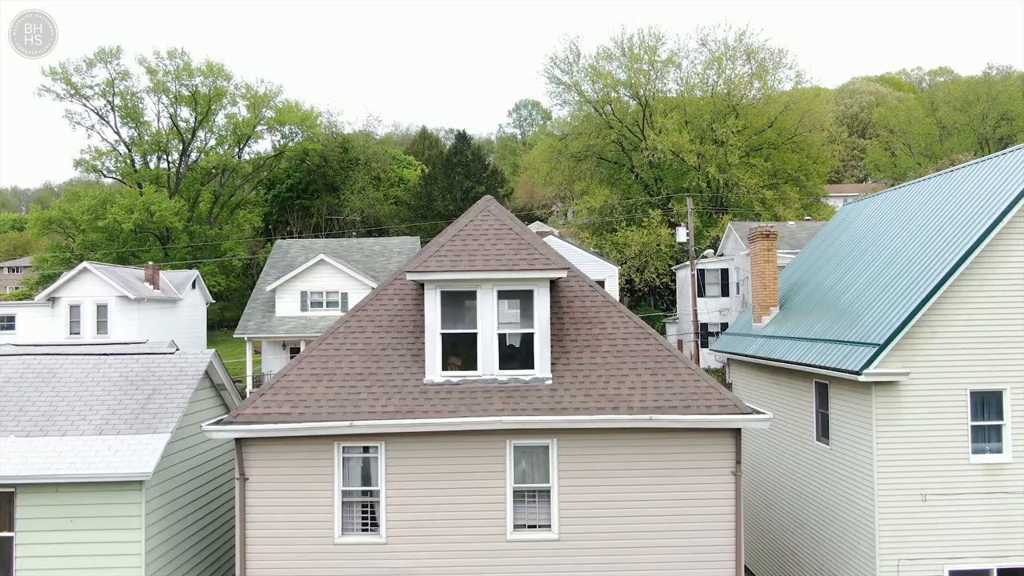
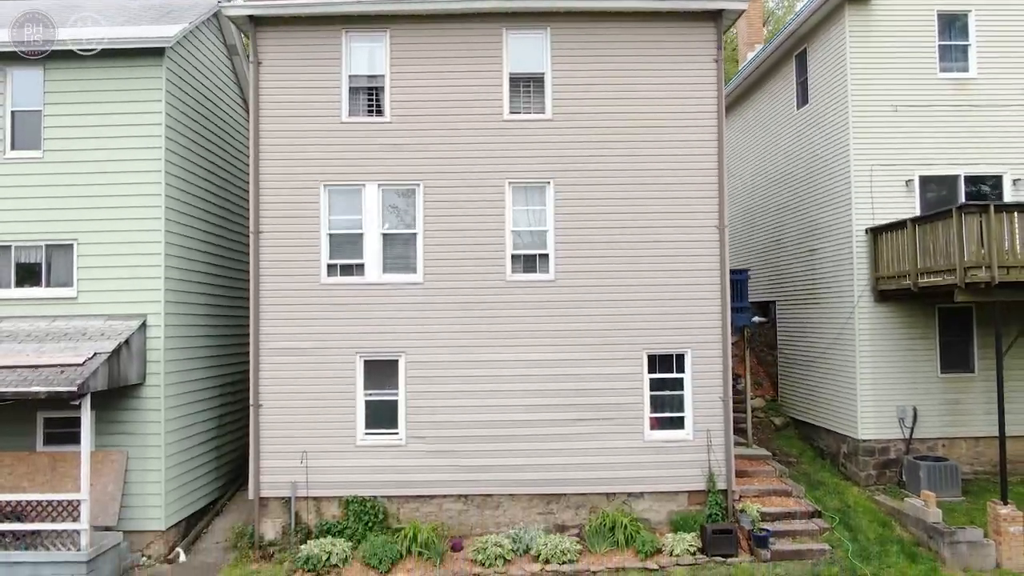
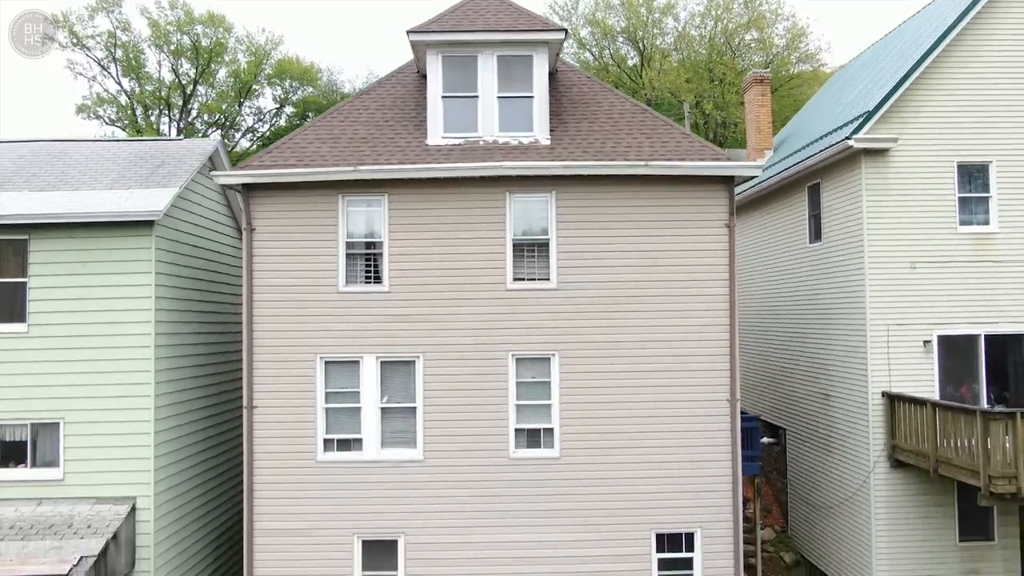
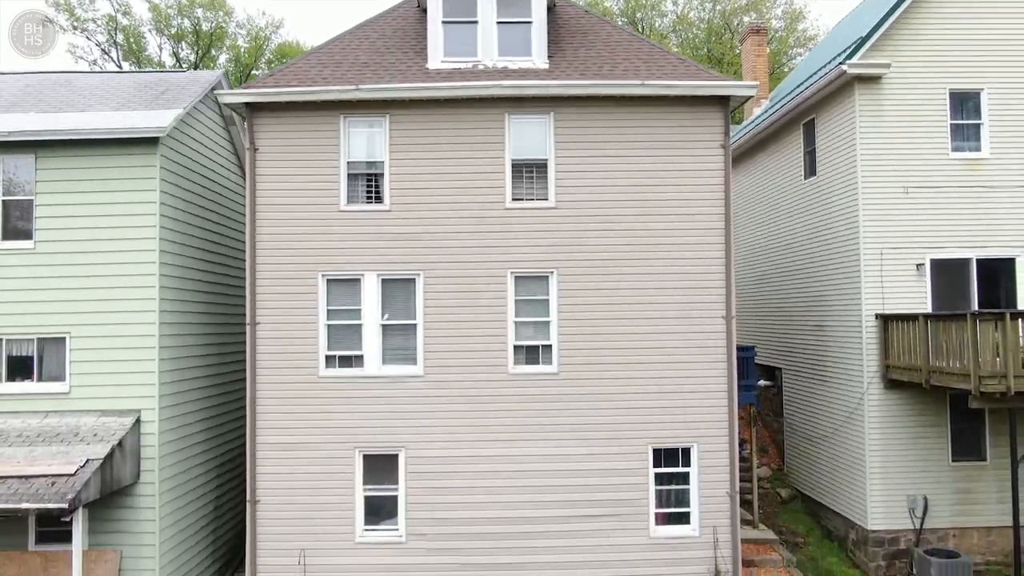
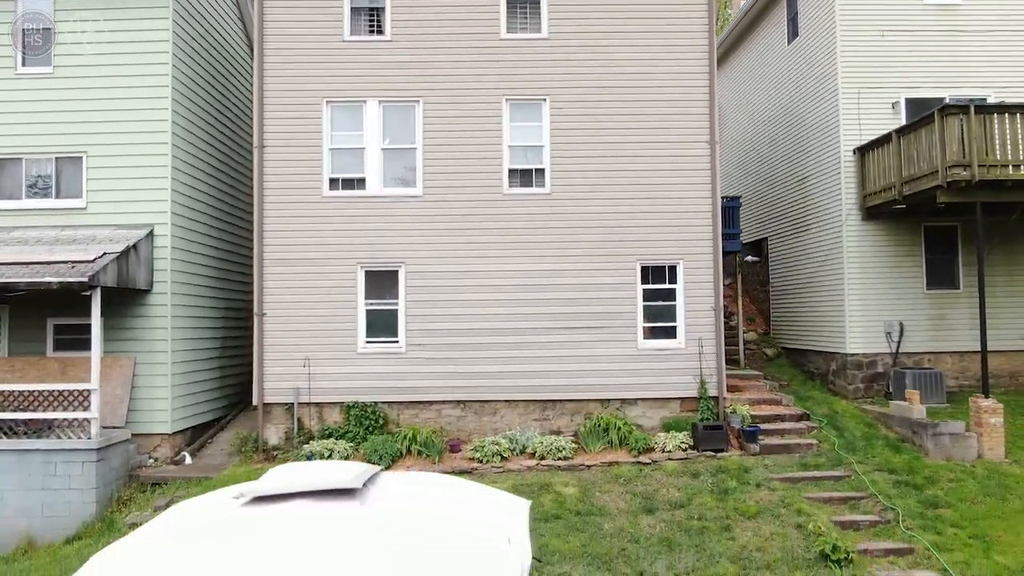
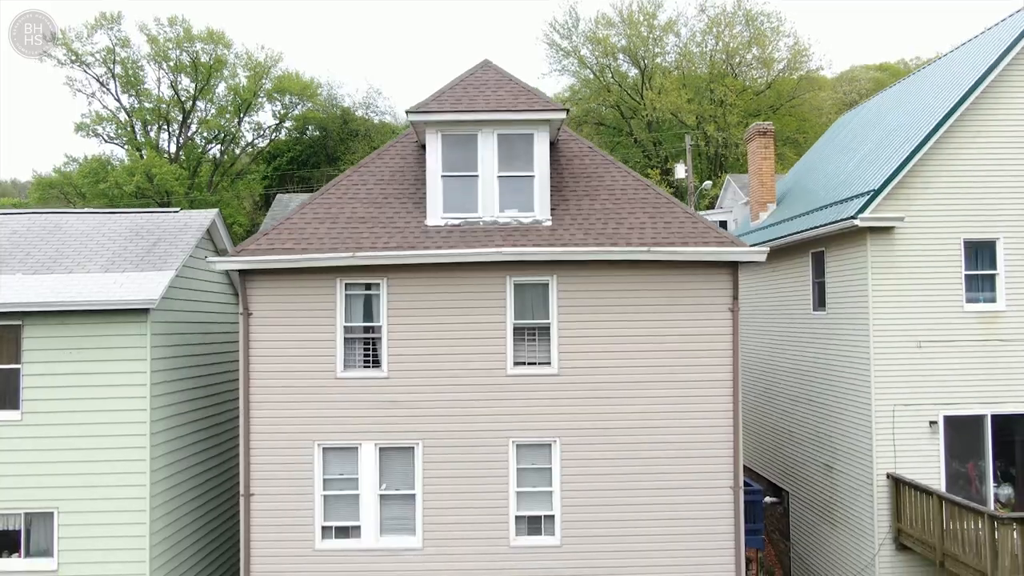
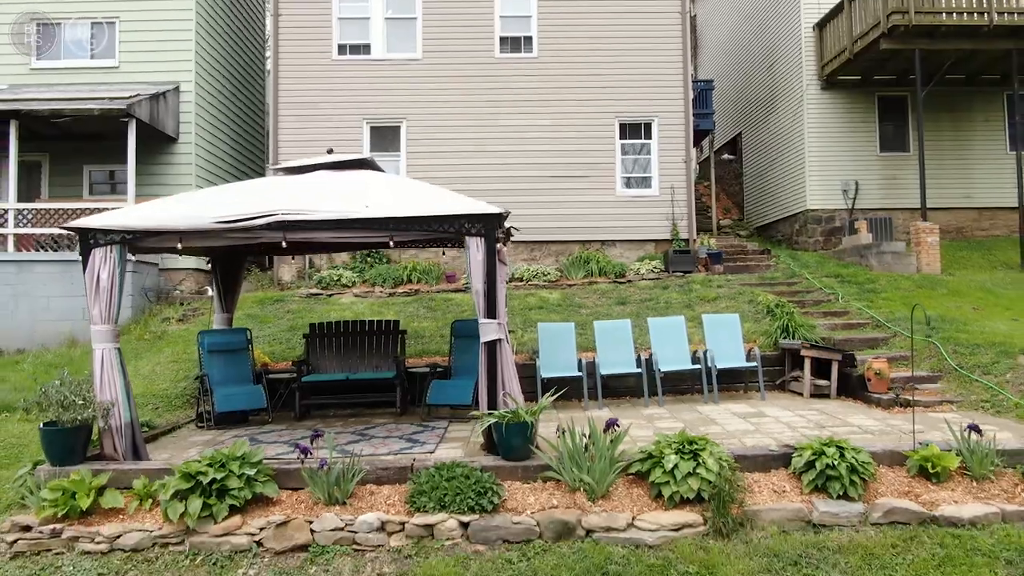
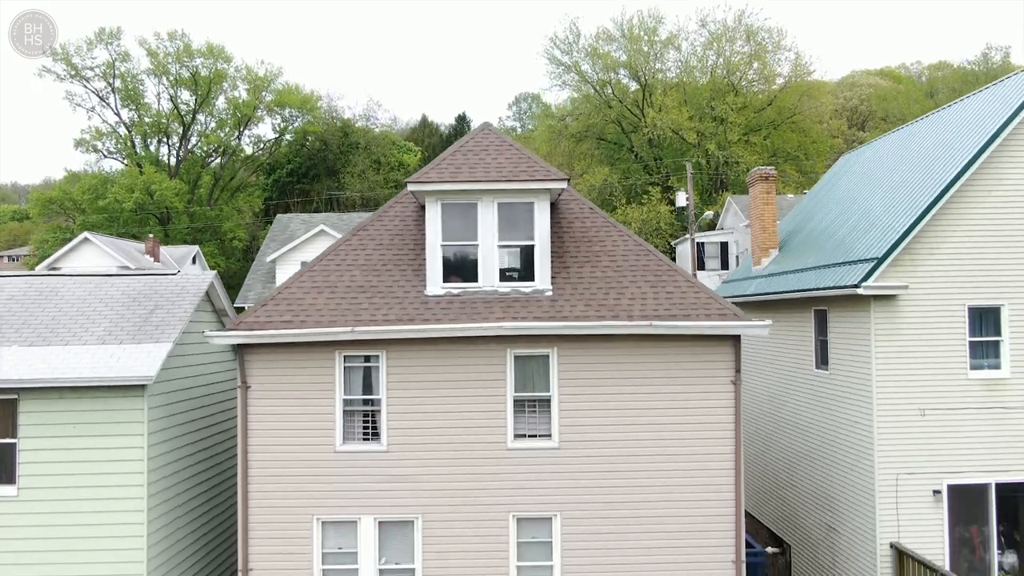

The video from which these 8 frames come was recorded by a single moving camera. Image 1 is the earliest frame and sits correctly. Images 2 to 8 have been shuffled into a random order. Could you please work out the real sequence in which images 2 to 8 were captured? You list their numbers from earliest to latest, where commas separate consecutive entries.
8, 6, 3, 4, 2, 5, 7
